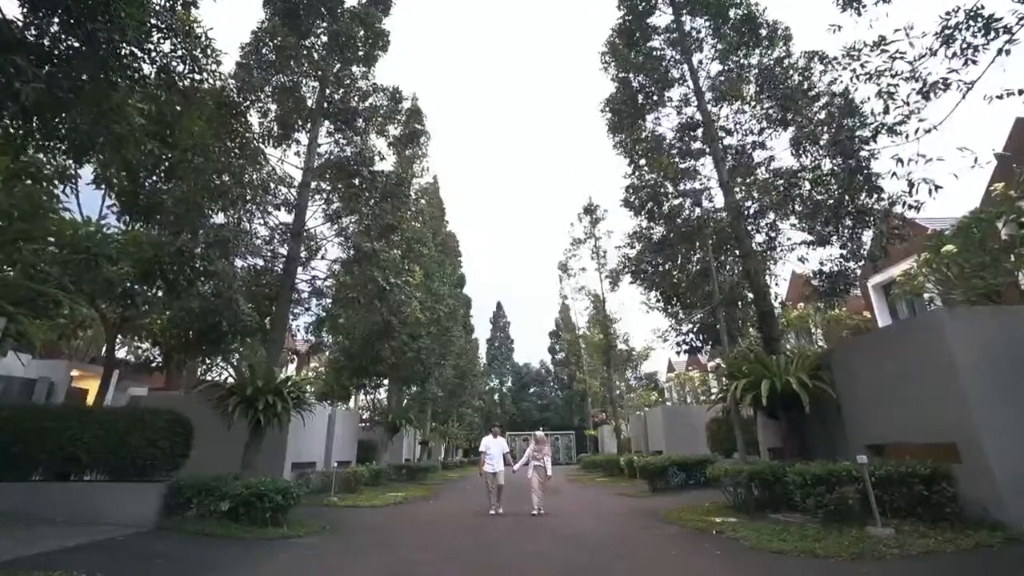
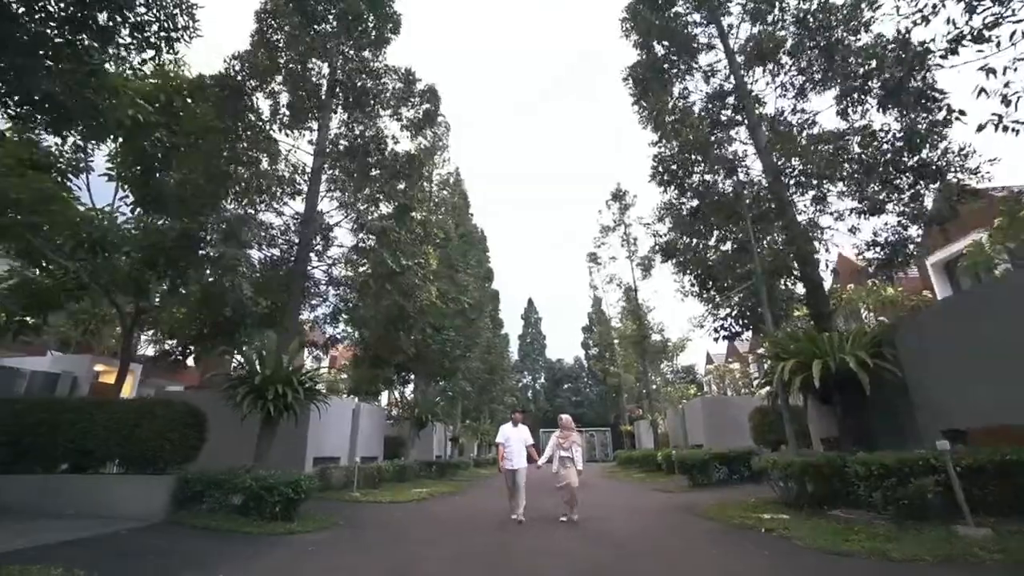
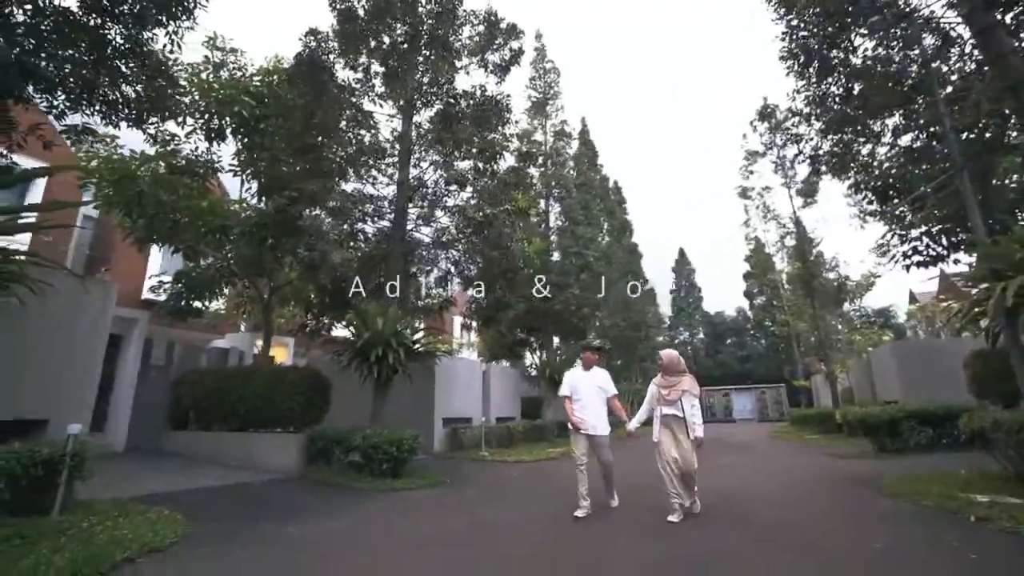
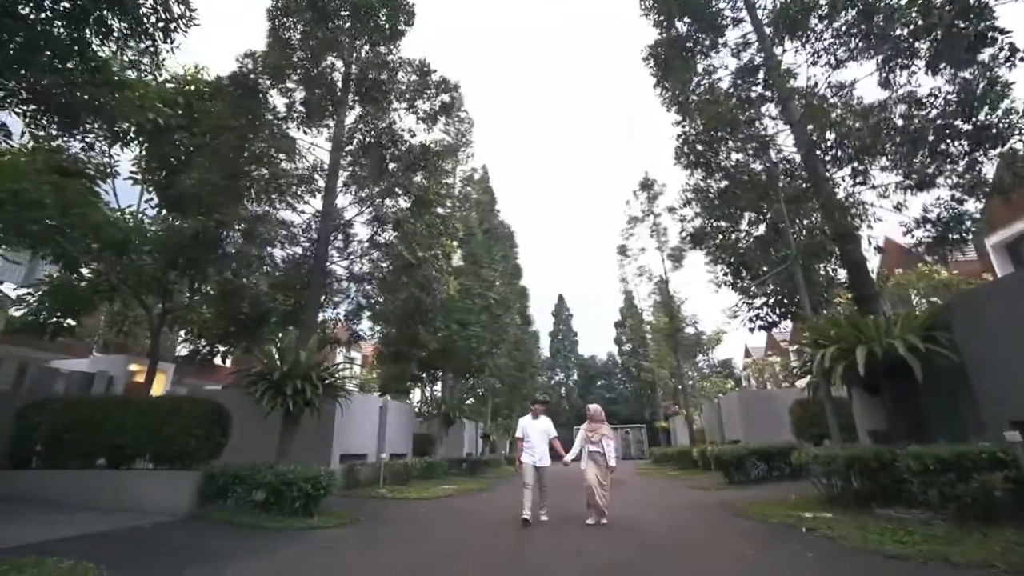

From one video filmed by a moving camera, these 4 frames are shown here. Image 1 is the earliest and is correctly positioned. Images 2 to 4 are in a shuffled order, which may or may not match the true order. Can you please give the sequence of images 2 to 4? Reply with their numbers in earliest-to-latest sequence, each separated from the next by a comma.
2, 4, 3
